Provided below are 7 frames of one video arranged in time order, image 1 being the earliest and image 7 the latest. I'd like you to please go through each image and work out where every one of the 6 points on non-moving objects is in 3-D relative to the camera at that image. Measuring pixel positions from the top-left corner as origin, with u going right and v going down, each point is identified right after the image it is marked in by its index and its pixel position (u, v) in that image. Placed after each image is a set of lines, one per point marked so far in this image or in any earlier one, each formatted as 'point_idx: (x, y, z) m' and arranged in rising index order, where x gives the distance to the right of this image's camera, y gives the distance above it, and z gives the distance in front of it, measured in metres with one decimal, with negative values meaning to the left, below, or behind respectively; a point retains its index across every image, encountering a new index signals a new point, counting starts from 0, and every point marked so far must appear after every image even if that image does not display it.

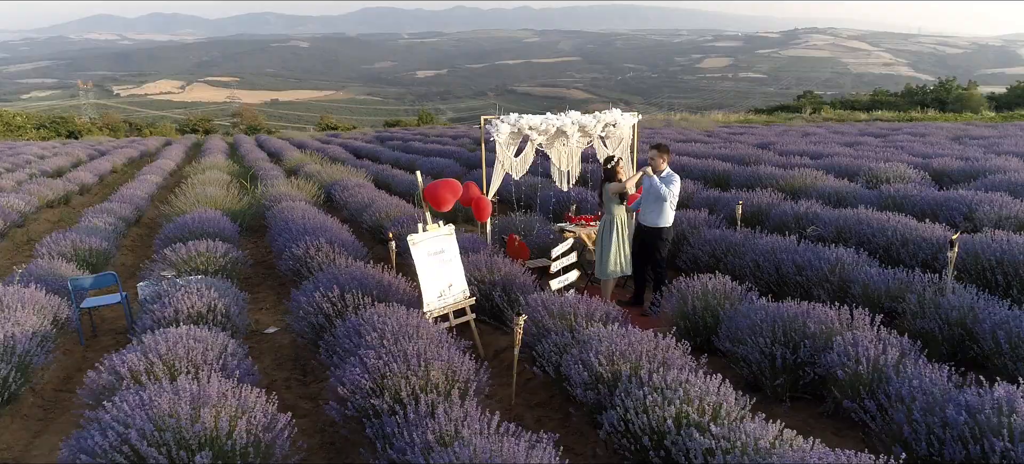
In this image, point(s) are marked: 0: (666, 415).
0: (+0.5, -0.5, +2.1) m
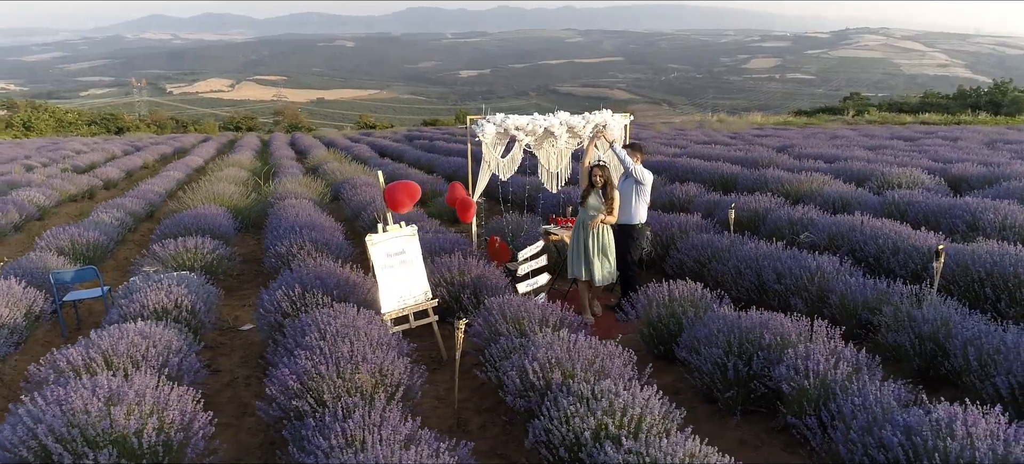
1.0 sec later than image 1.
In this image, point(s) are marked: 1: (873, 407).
0: (+0.2, -0.6, +2.0) m
1: (+1.1, -0.5, +2.2) m
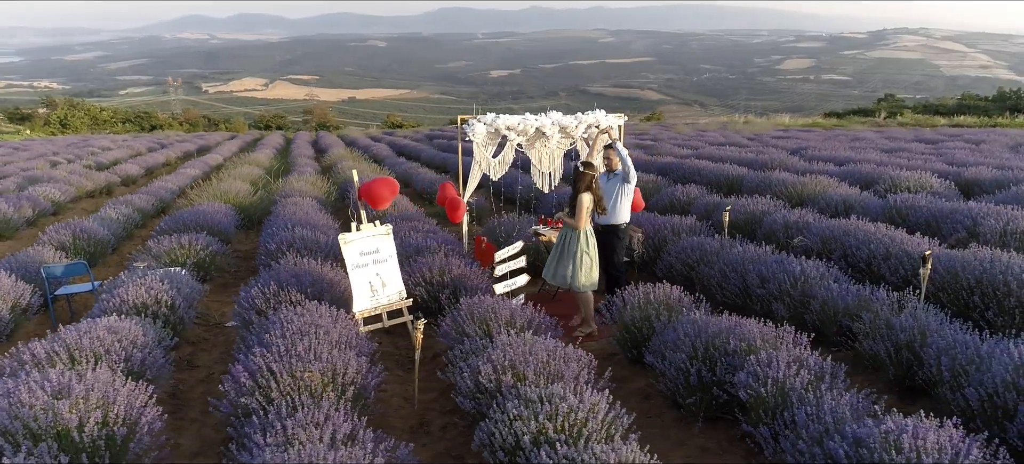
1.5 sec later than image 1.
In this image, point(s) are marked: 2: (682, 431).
0: (0.0, -0.6, +2.0) m
1: (+0.9, -0.5, +2.1) m
2: (+0.6, -0.7, +2.6) m
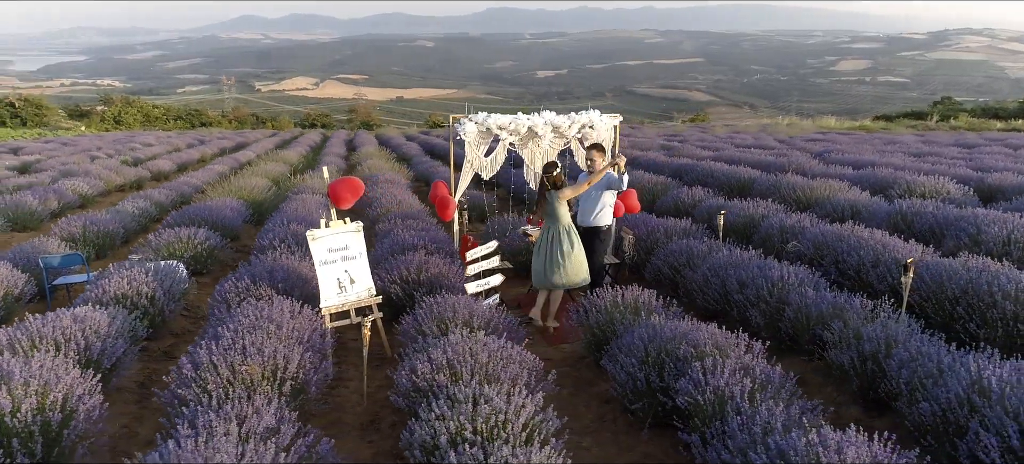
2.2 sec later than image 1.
0: (-0.2, -0.6, +2.0) m
1: (+0.7, -0.6, +2.0) m
2: (+0.4, -0.7, +2.5) m
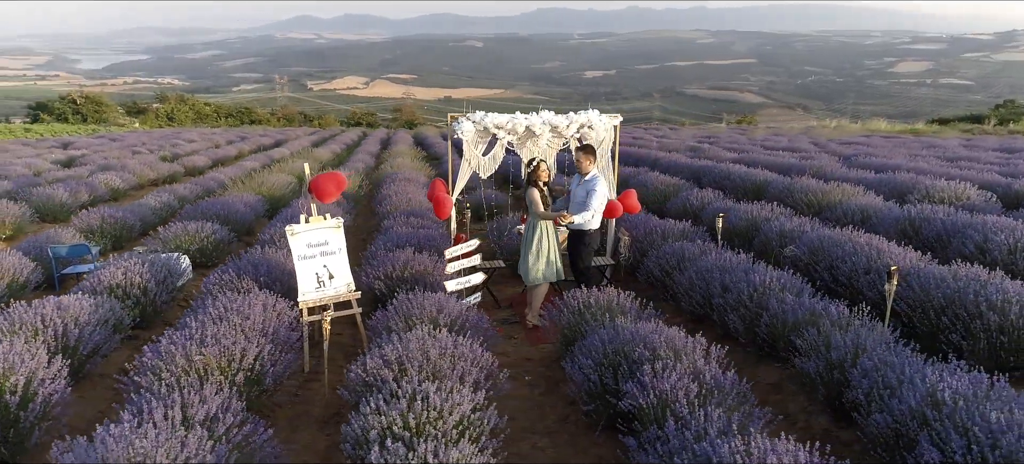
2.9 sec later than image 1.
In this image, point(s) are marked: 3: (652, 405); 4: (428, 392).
0: (-0.4, -0.5, +2.0) m
1: (+0.5, -0.6, +2.0) m
2: (+0.3, -0.7, +2.5) m
3: (+0.4, -0.5, +2.2) m
4: (-0.3, -0.5, +2.2) m
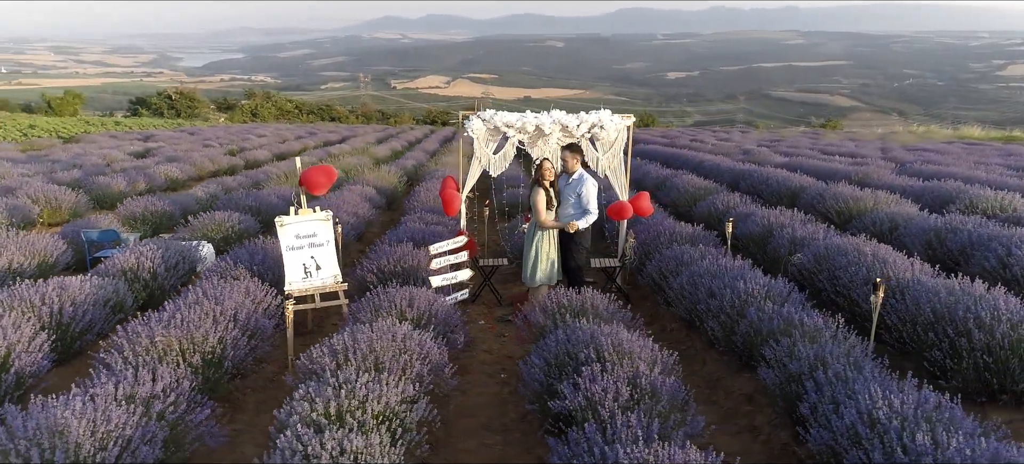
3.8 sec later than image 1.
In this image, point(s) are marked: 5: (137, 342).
0: (-0.6, -0.5, +2.1) m
1: (+0.3, -0.6, +2.0) m
2: (+0.1, -0.7, +2.5) m
3: (+0.2, -0.5, +2.2) m
4: (-0.5, -0.5, +2.2) m
5: (-1.3, -0.4, +2.5) m
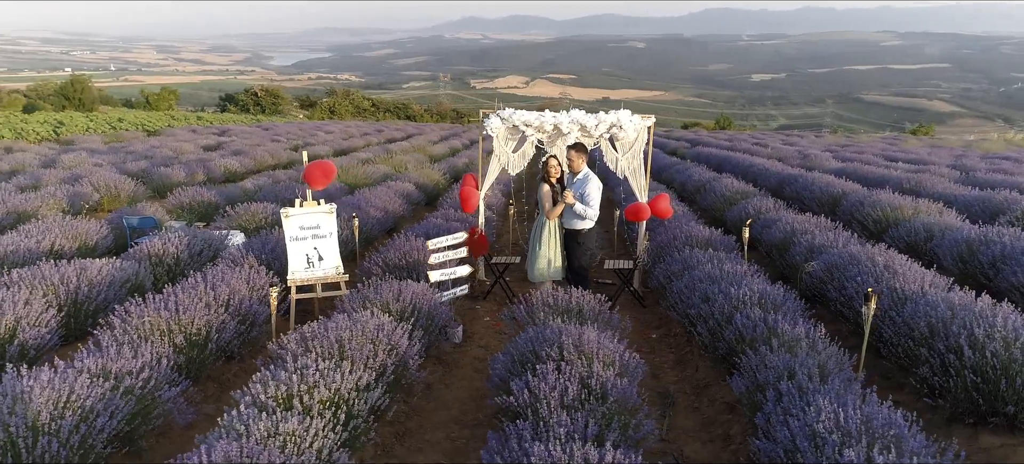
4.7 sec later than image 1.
0: (-0.8, -0.5, +2.2) m
1: (+0.1, -0.6, +2.0) m
2: (-0.1, -0.7, +2.5) m
3: (0.0, -0.5, +2.2) m
4: (-0.6, -0.4, +2.3) m
5: (-1.4, -0.3, +2.7) m
